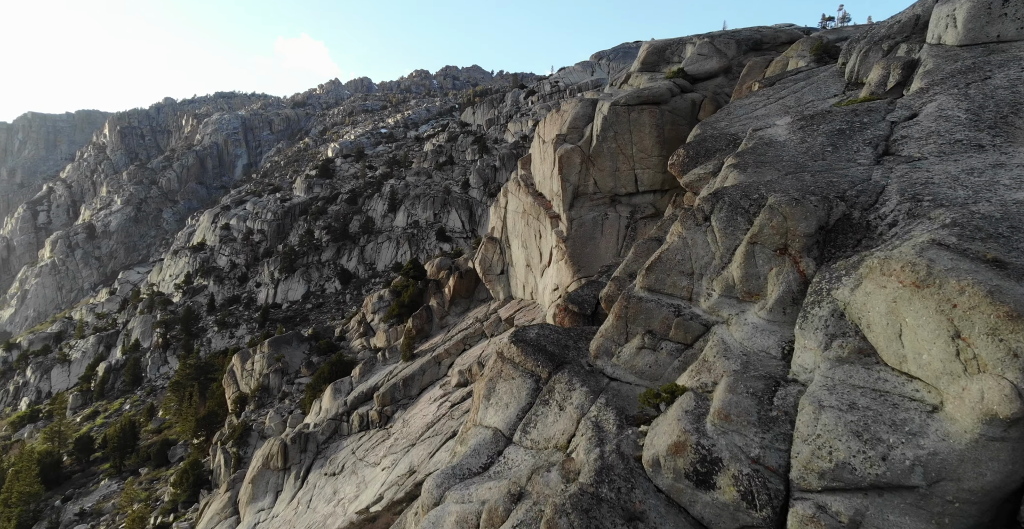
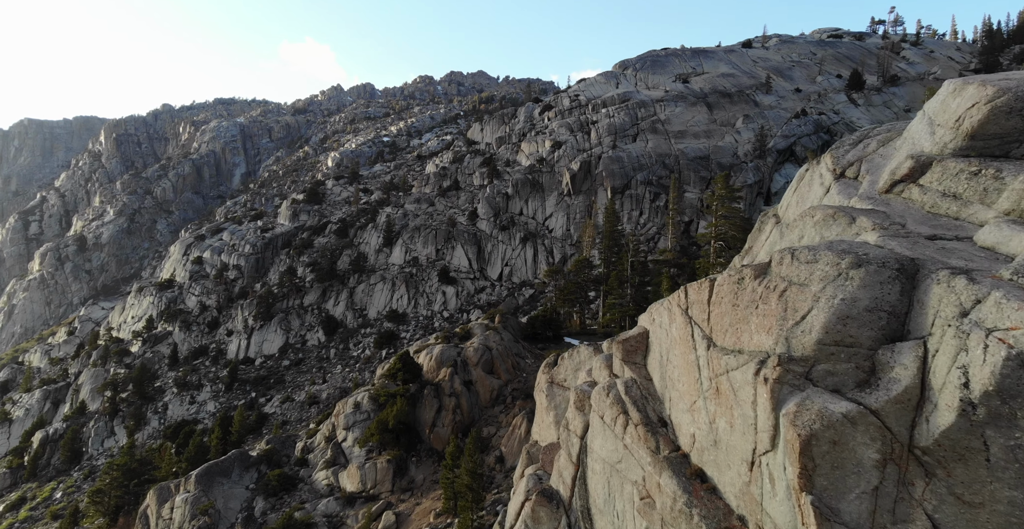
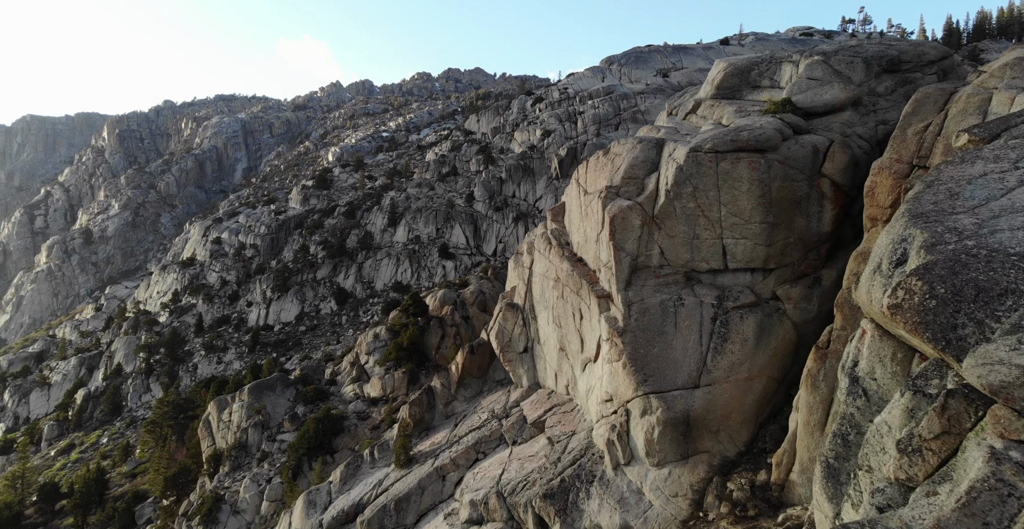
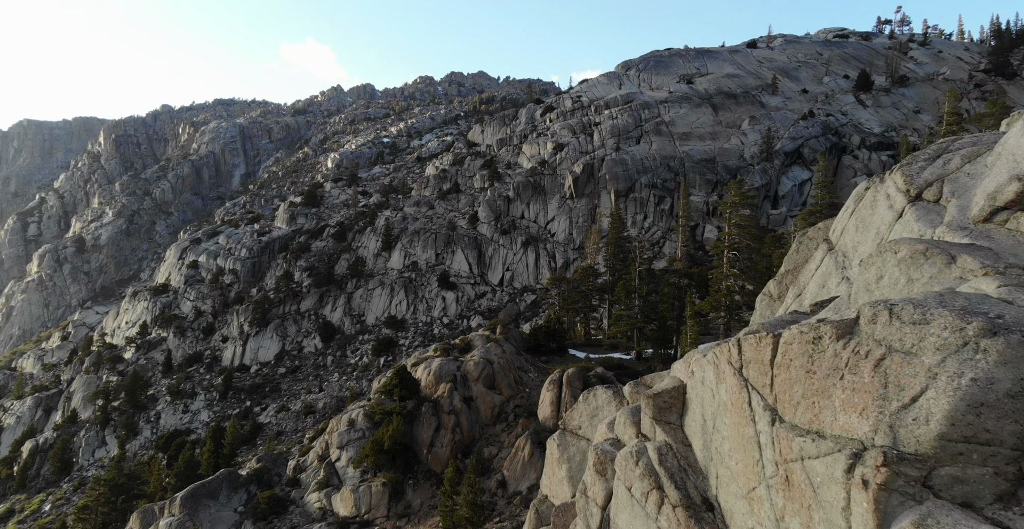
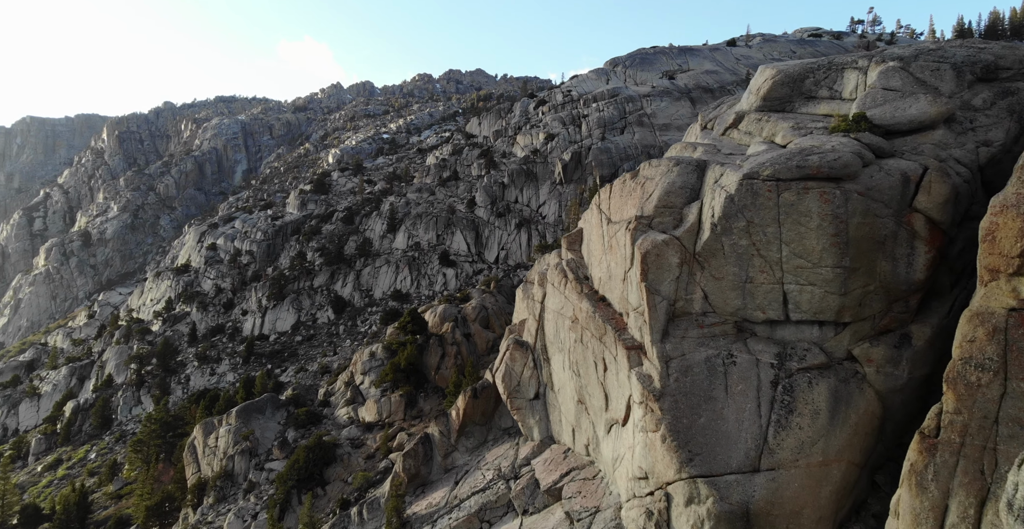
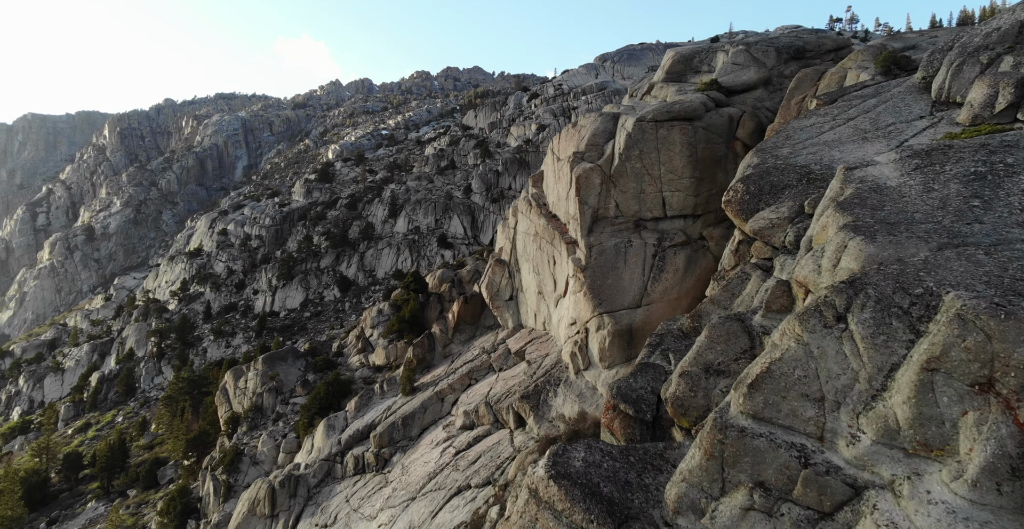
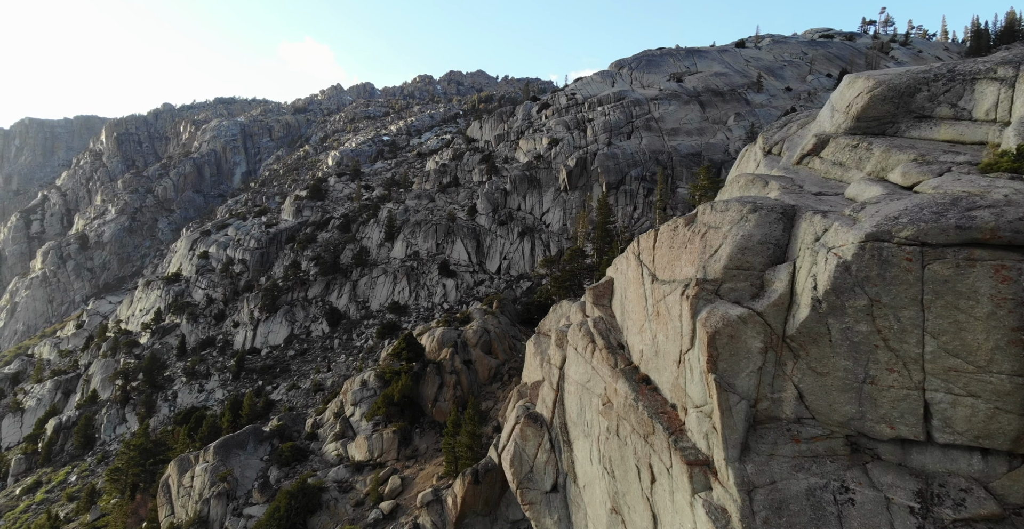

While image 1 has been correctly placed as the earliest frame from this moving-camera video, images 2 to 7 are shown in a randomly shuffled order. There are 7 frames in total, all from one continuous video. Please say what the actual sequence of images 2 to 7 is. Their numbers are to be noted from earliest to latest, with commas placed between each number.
6, 3, 5, 7, 2, 4
